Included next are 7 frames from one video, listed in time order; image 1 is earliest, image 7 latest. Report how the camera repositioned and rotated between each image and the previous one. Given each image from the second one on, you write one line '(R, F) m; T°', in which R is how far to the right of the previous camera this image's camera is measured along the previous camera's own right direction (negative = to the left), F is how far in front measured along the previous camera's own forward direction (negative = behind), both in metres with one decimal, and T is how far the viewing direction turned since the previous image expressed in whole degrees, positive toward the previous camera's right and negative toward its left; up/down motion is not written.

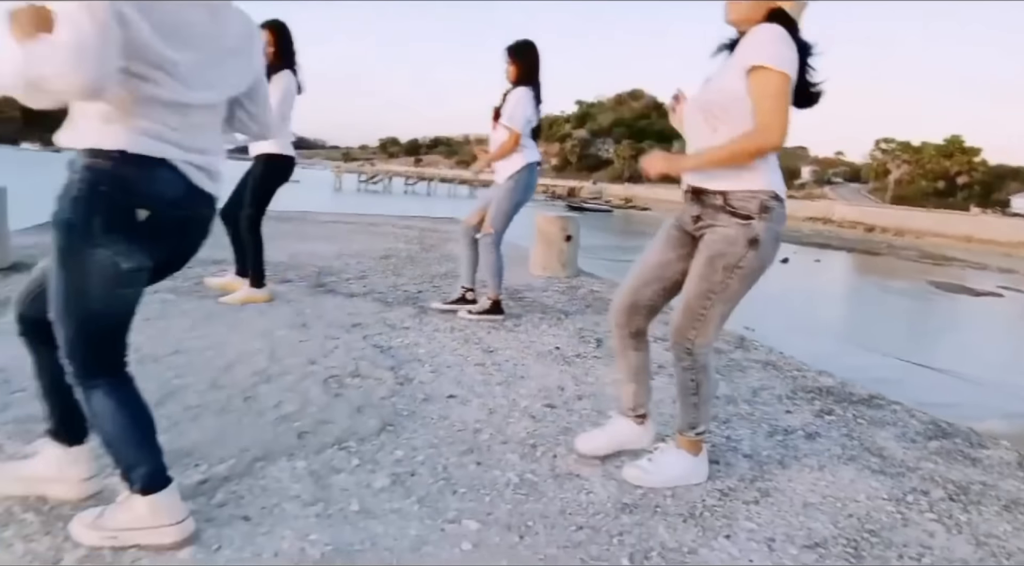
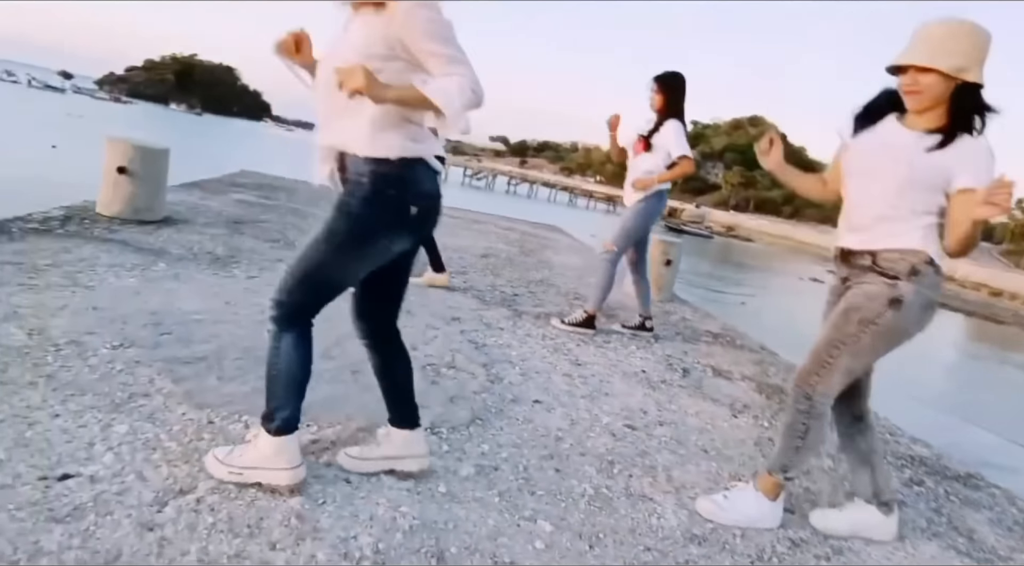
(-0.1, -0.1) m; -6°
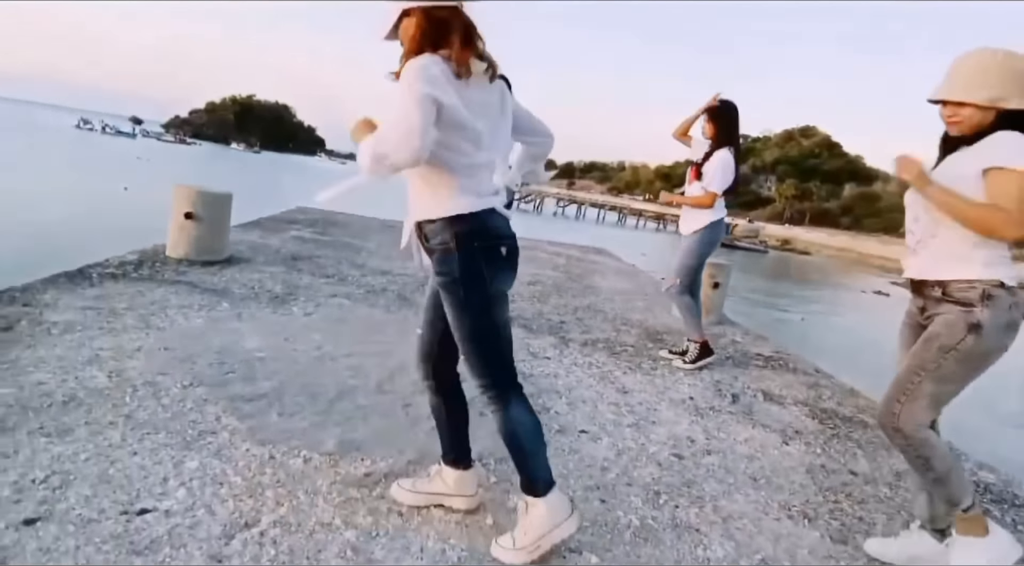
(0.0, -0.1) m; -4°
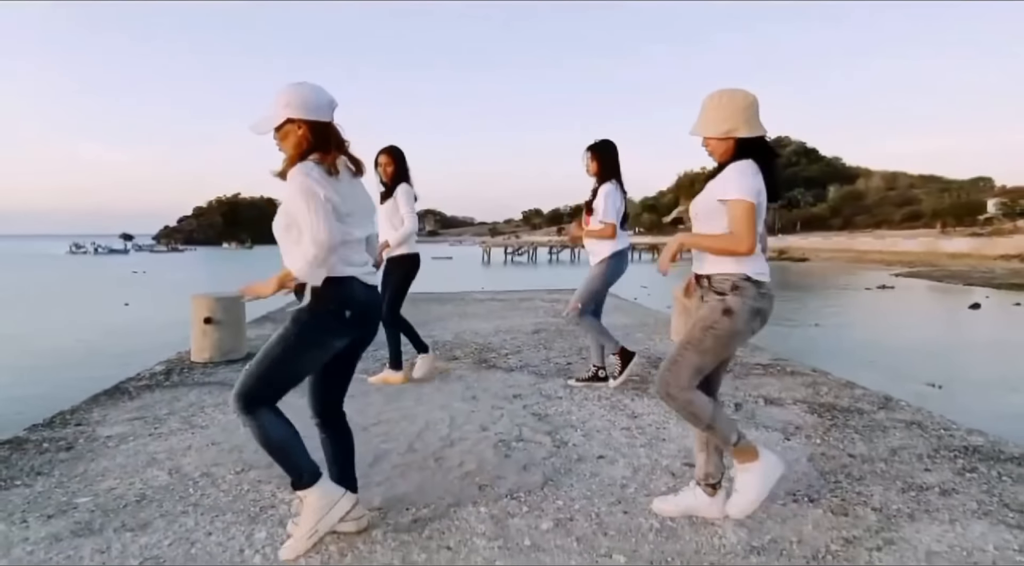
(0.0, -0.4) m; 0°
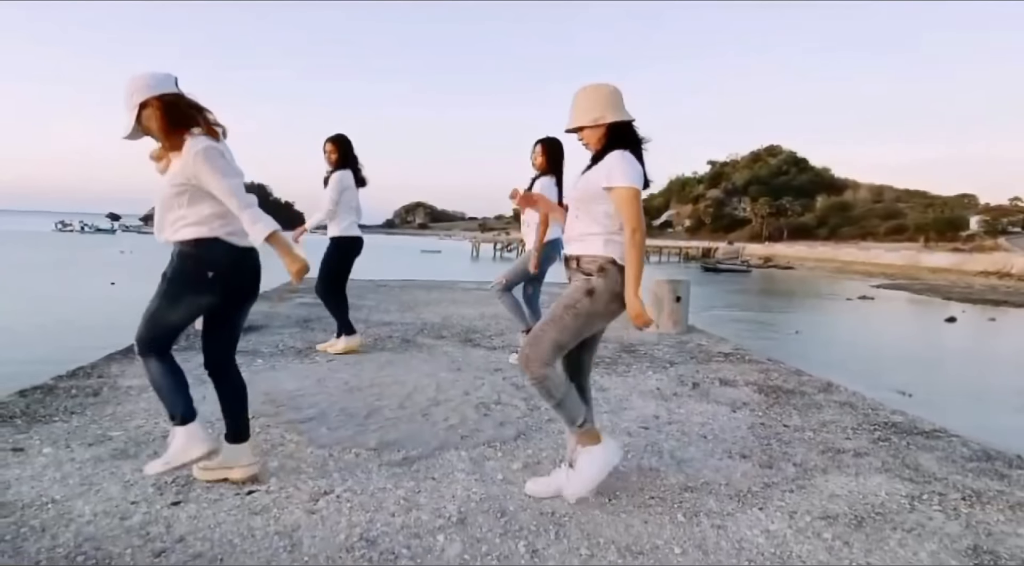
(0.0, -0.6) m; +1°
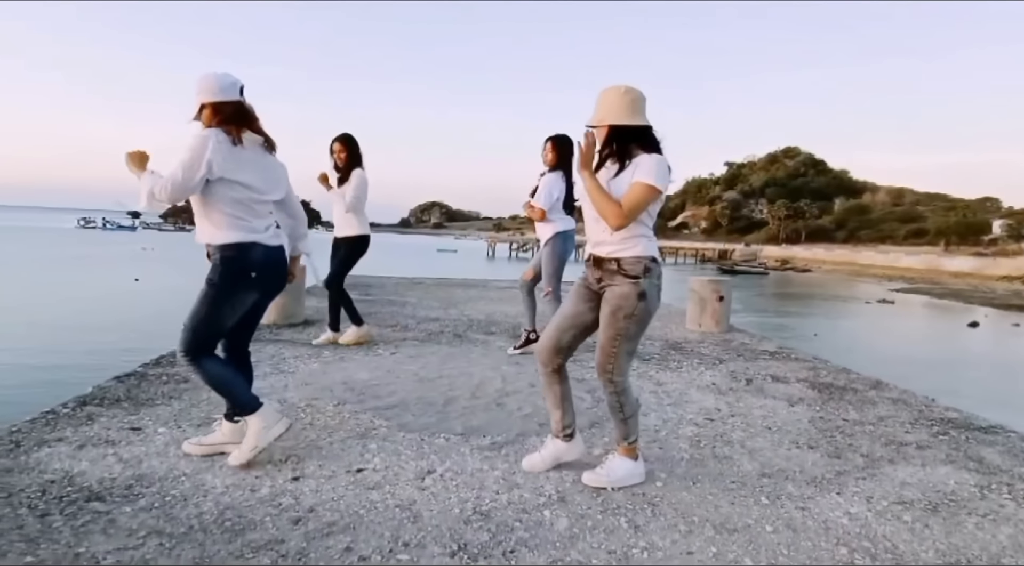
(-0.4, -0.2) m; -1°
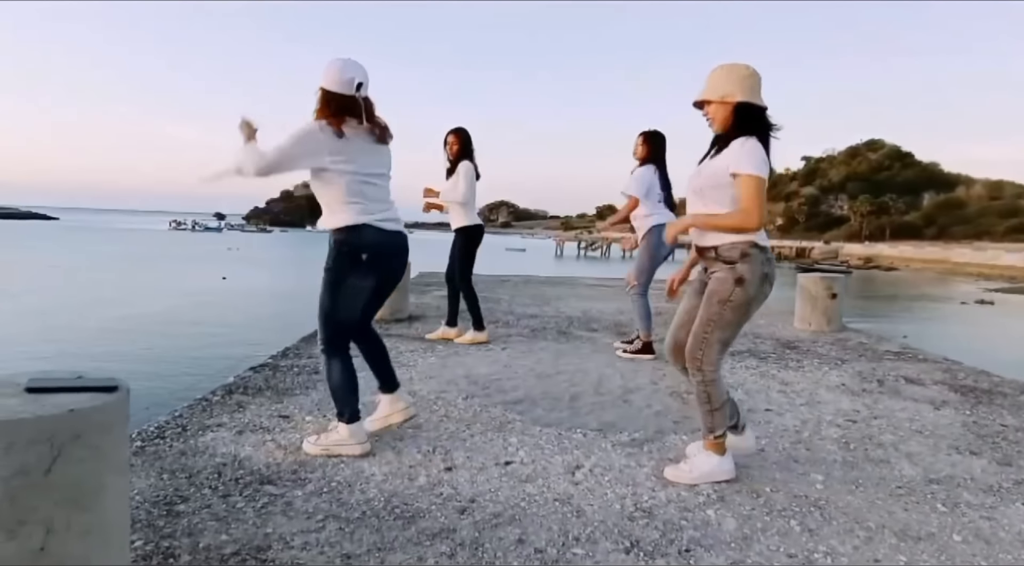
(-0.4, +0.1) m; -5°
